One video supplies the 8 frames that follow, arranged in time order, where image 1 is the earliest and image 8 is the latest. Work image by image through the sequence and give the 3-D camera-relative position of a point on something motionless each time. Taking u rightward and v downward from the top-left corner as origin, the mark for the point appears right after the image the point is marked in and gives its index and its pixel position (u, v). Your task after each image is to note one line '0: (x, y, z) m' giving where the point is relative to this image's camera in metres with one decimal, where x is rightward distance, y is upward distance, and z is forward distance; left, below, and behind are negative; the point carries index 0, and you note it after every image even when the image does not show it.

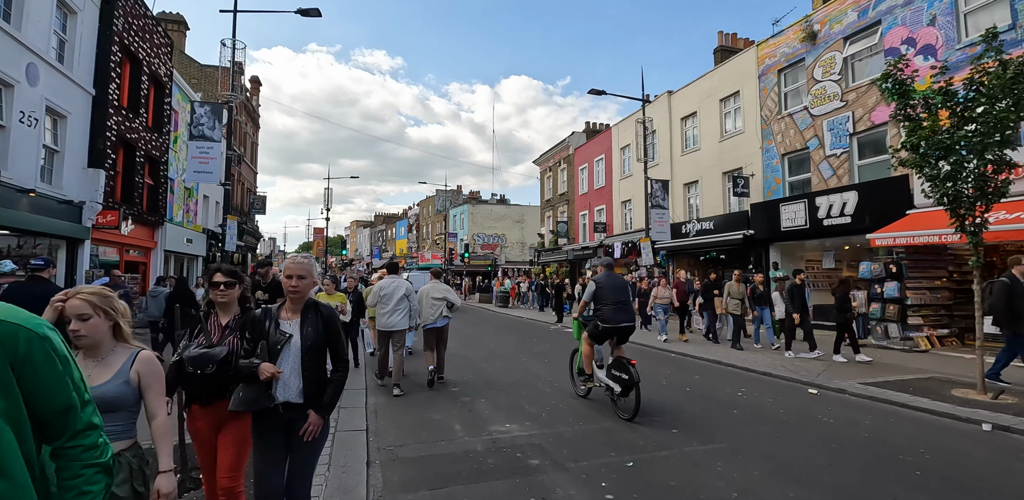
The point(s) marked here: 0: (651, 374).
0: (+2.6, -2.3, +9.2) m
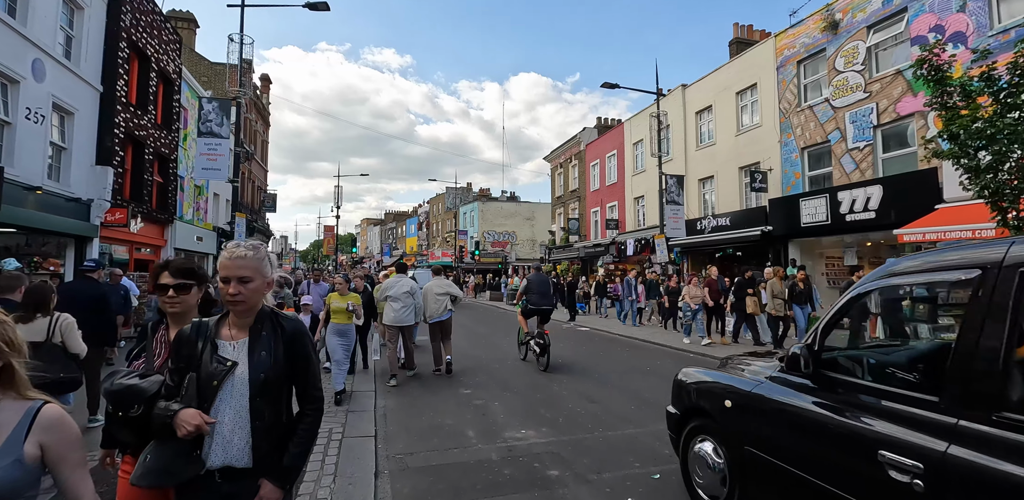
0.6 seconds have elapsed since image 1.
0: (+2.8, -2.3, +8.8) m
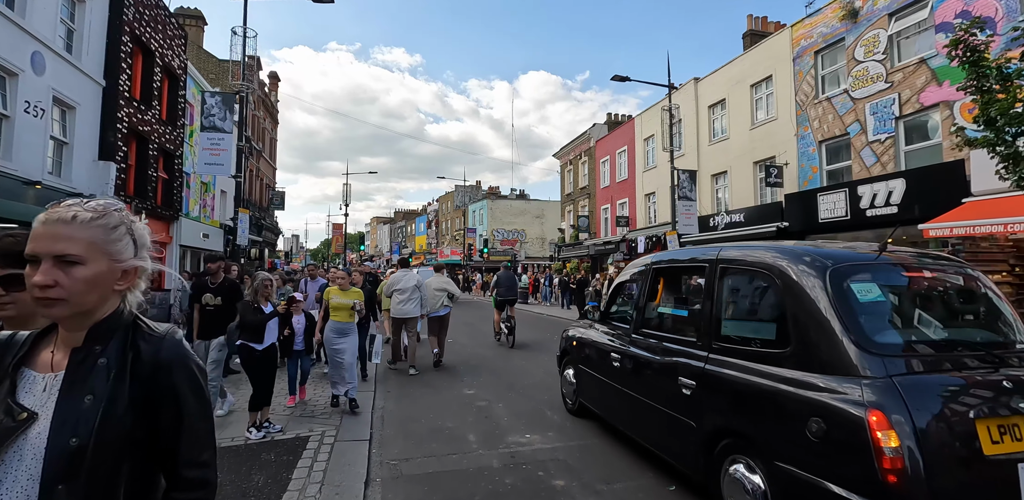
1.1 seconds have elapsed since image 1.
0: (+2.9, -2.2, +8.4) m
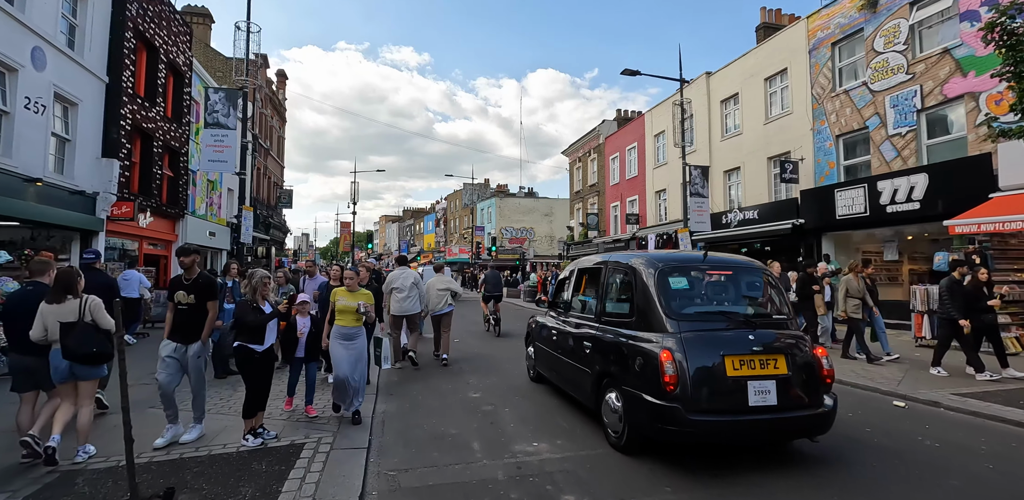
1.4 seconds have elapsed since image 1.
0: (+3.0, -2.1, +8.0) m
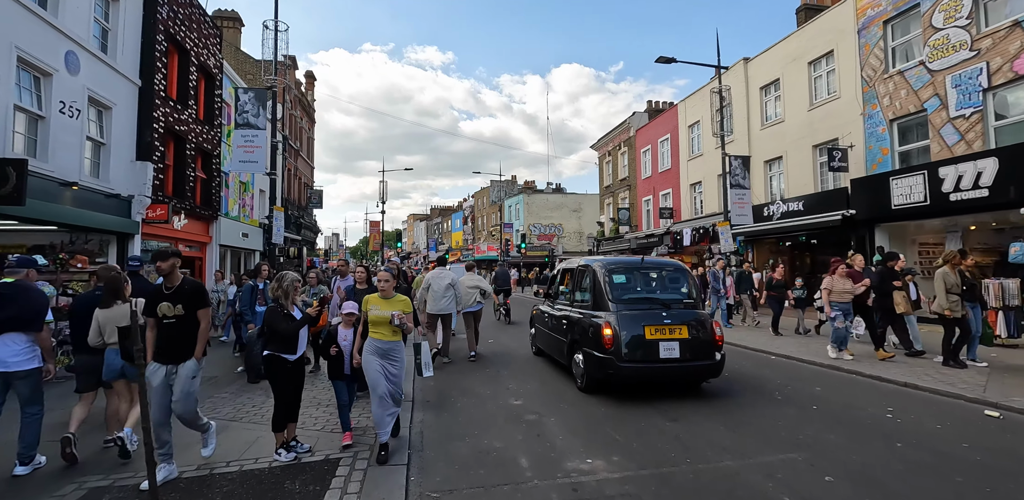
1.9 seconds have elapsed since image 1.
0: (+3.7, -2.0, +7.4) m
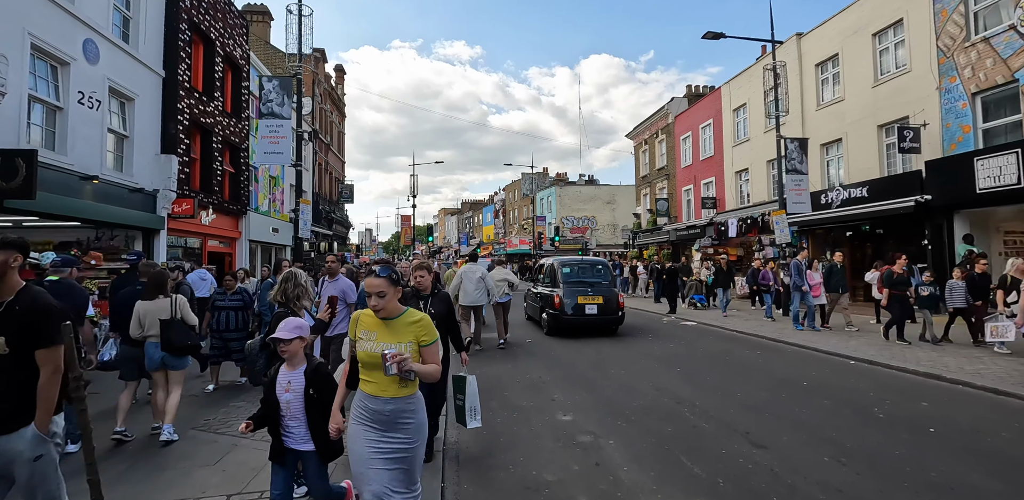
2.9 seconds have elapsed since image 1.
0: (+4.3, -1.9, +6.3) m
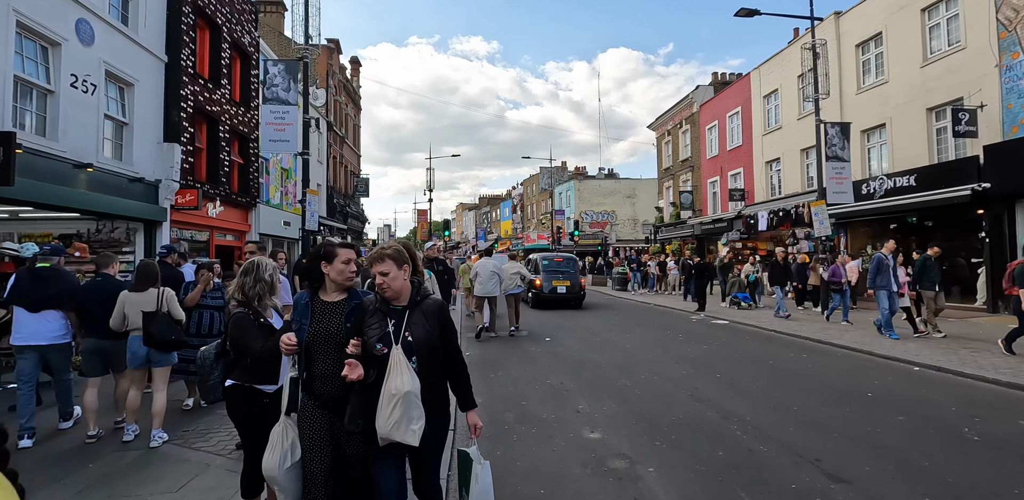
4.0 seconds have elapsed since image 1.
0: (+4.5, -1.8, +5.4) m
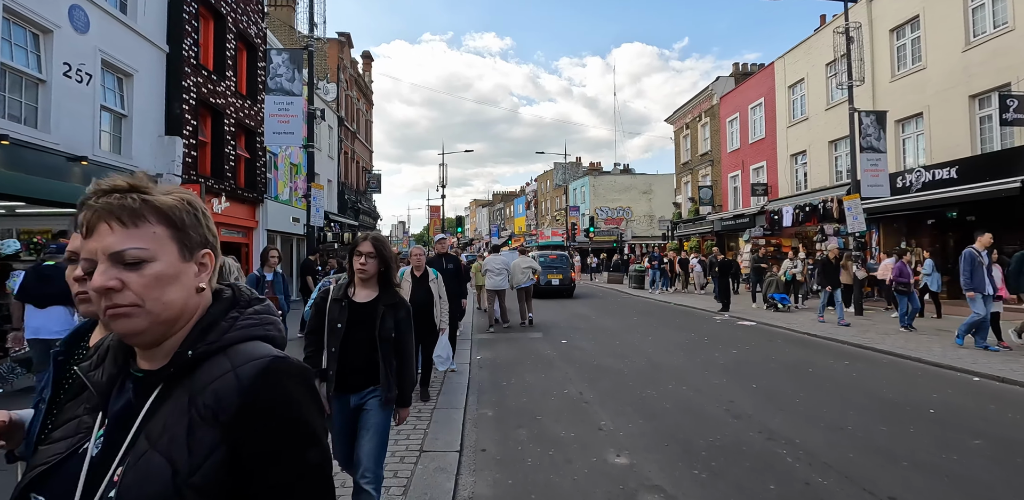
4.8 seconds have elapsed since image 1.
0: (+4.6, -1.7, +4.6) m
